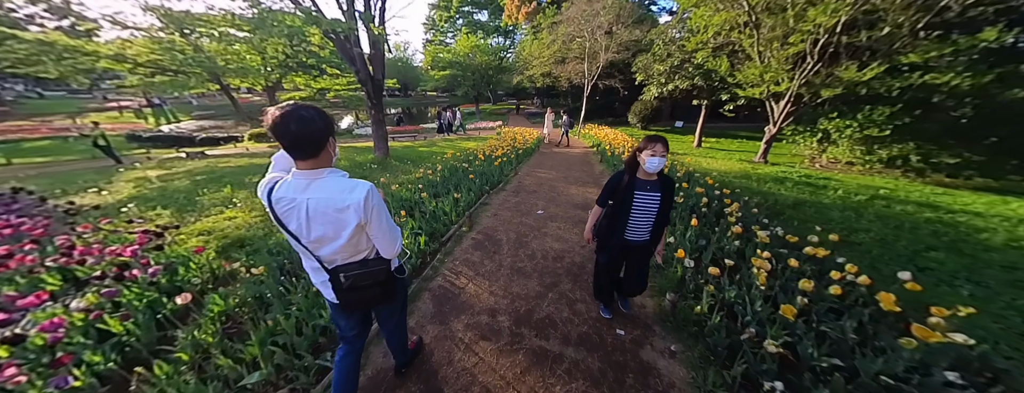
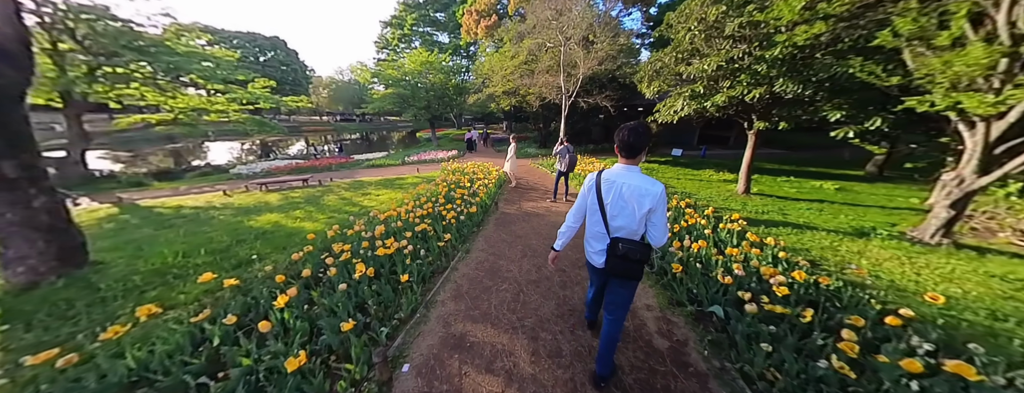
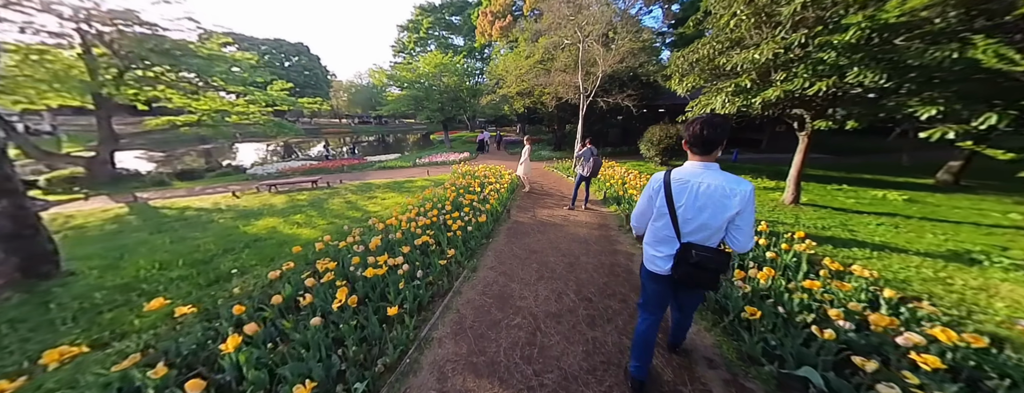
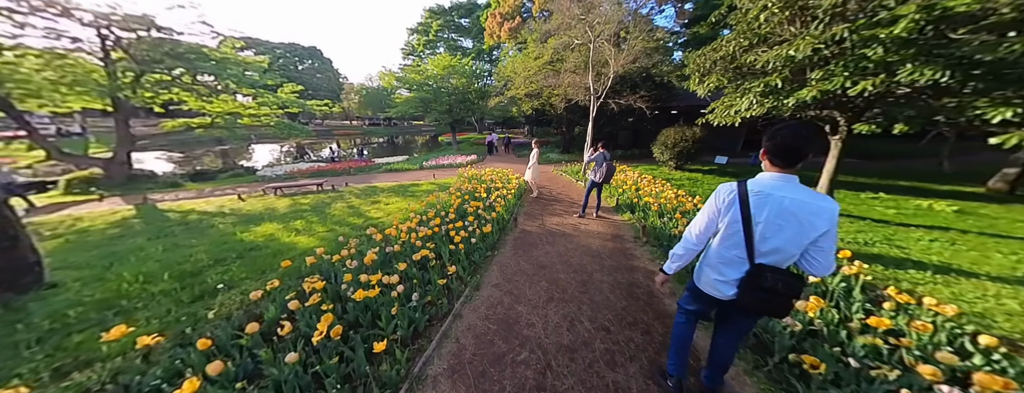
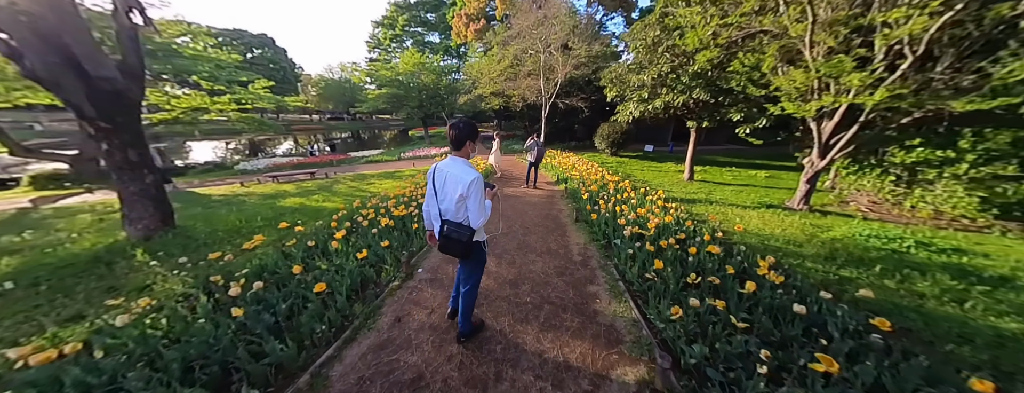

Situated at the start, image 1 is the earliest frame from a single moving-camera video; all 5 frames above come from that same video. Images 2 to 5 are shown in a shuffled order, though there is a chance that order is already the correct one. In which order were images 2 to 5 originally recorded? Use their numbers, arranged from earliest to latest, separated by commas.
5, 2, 3, 4
